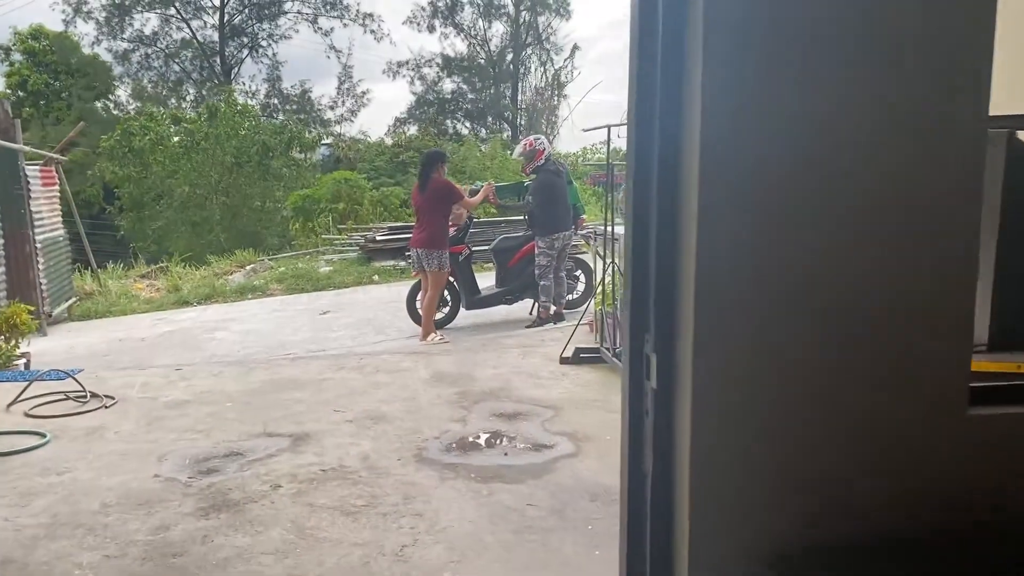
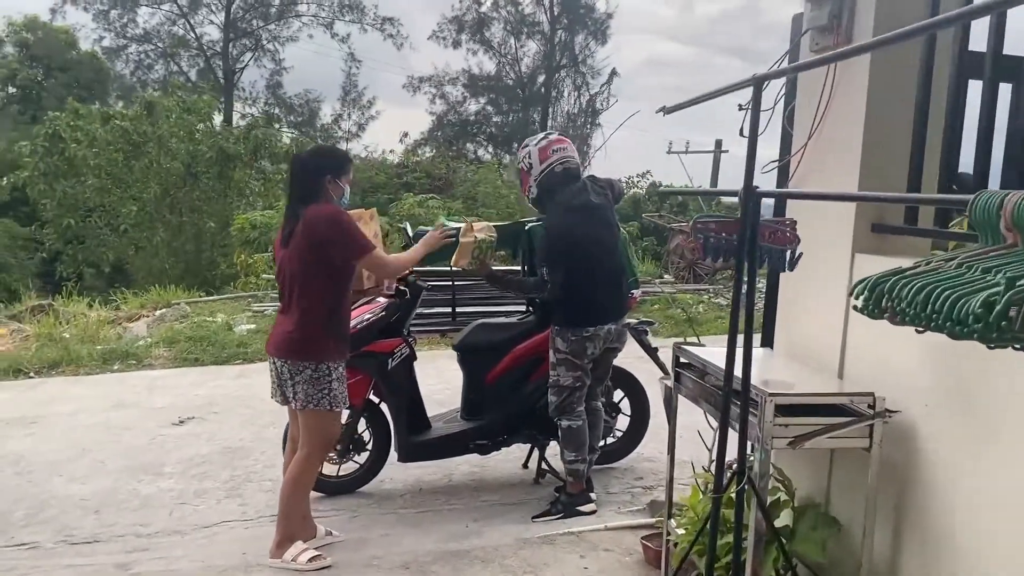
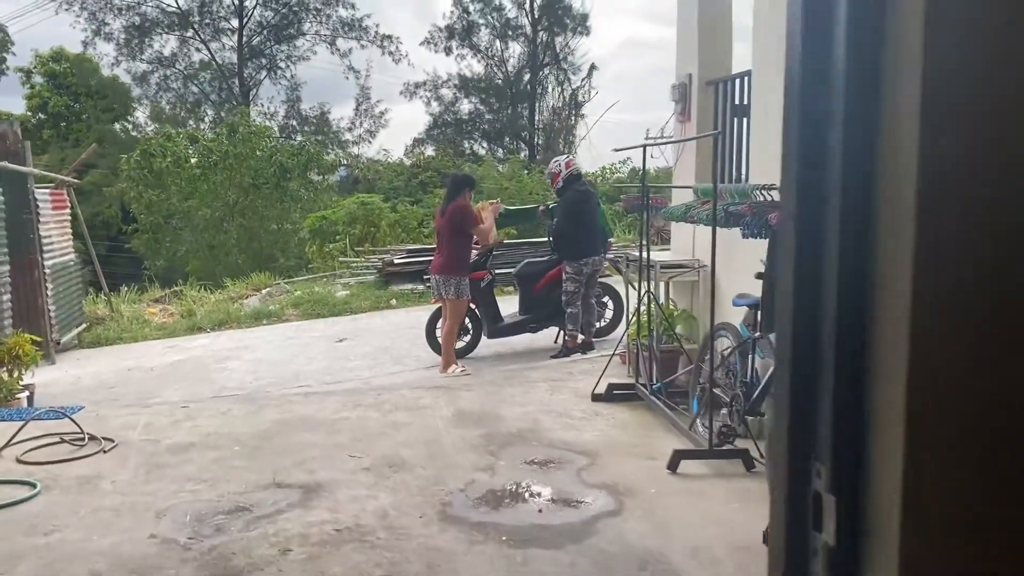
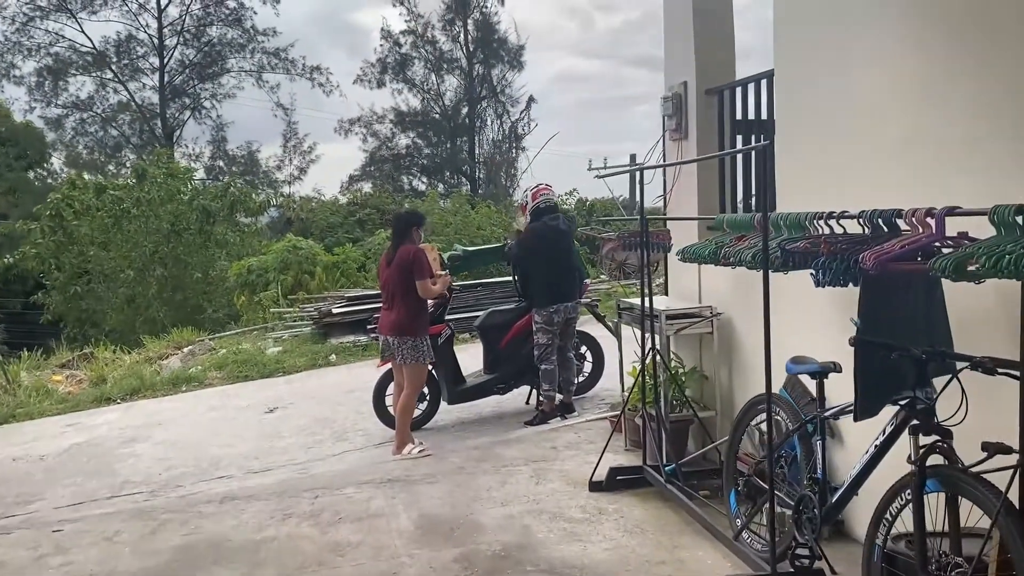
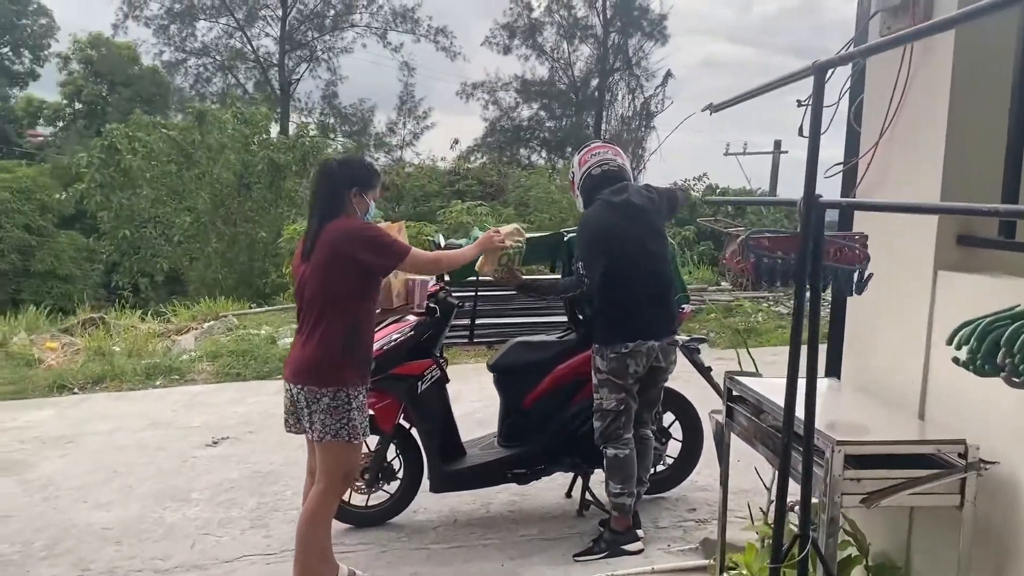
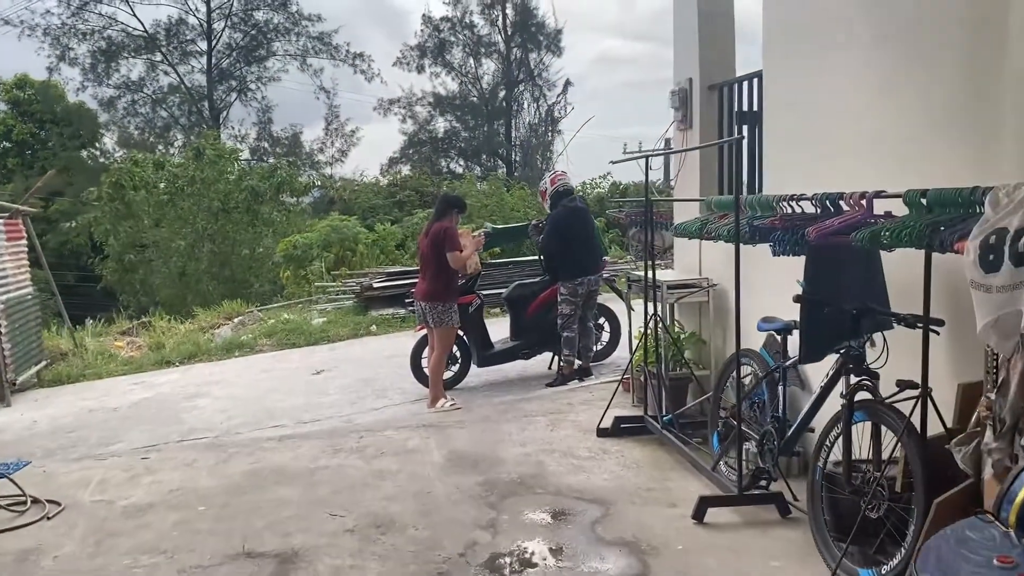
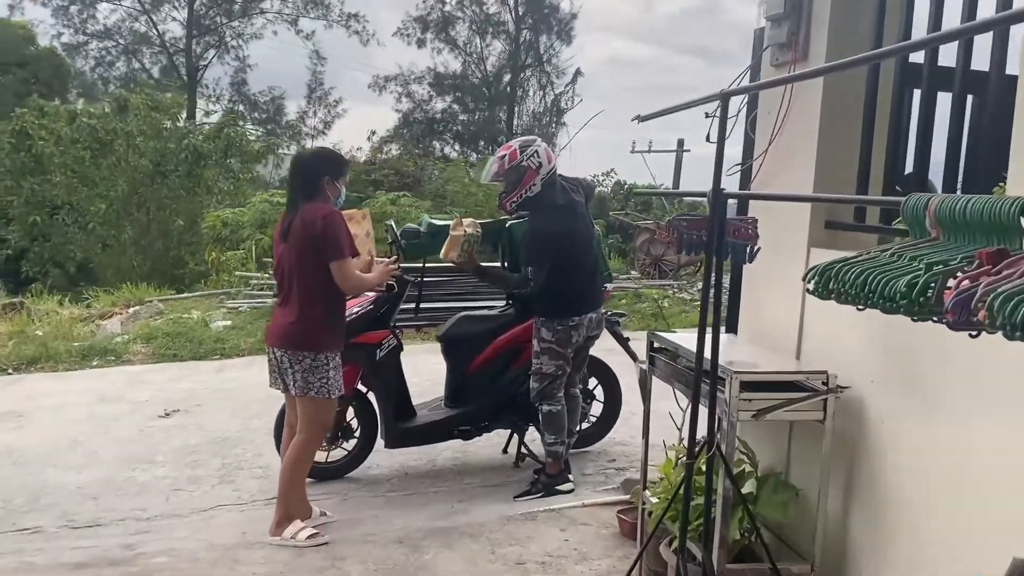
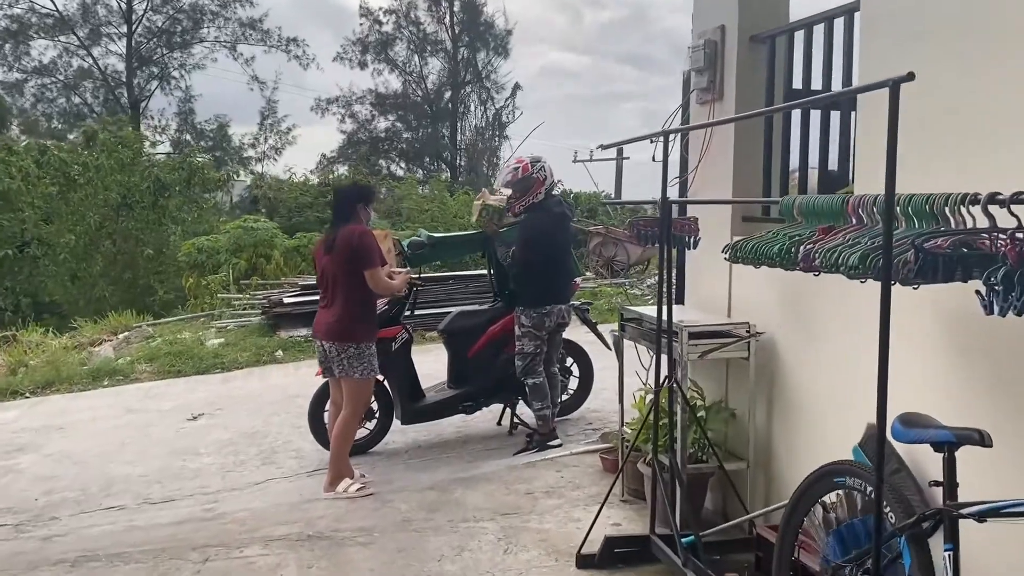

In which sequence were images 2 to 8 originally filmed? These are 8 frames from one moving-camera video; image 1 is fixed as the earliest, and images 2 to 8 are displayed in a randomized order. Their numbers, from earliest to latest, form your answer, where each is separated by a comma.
3, 6, 4, 8, 7, 2, 5
